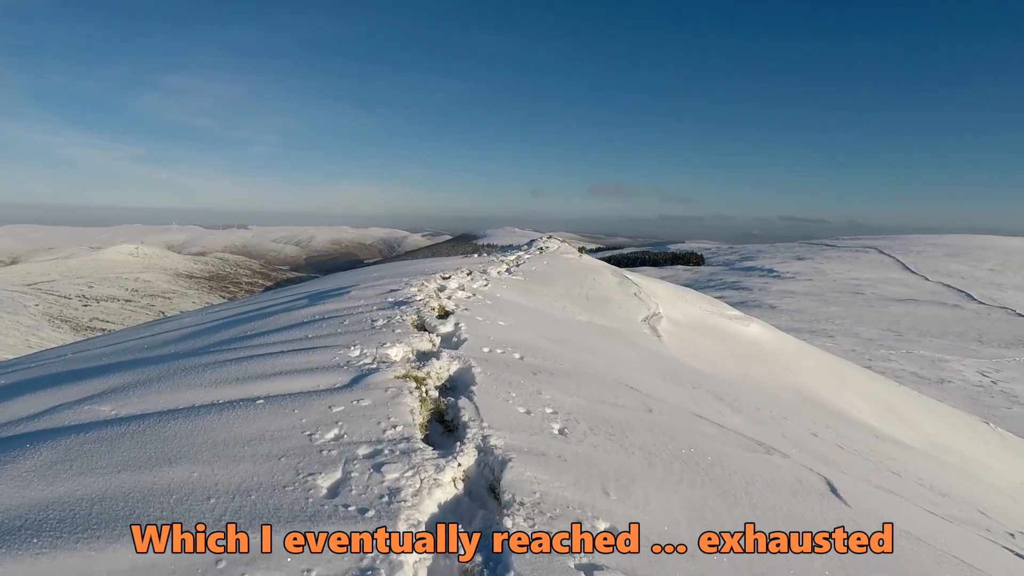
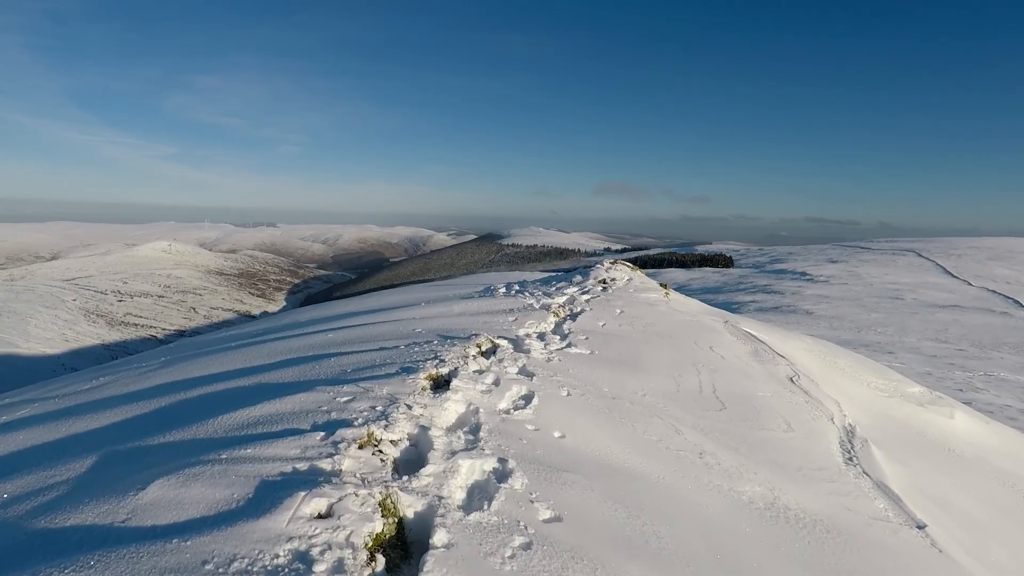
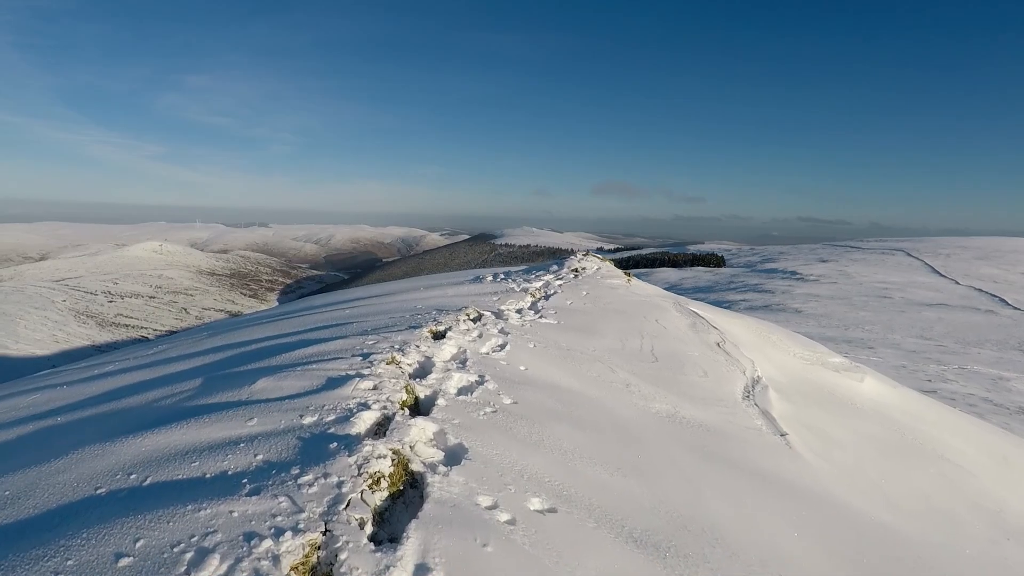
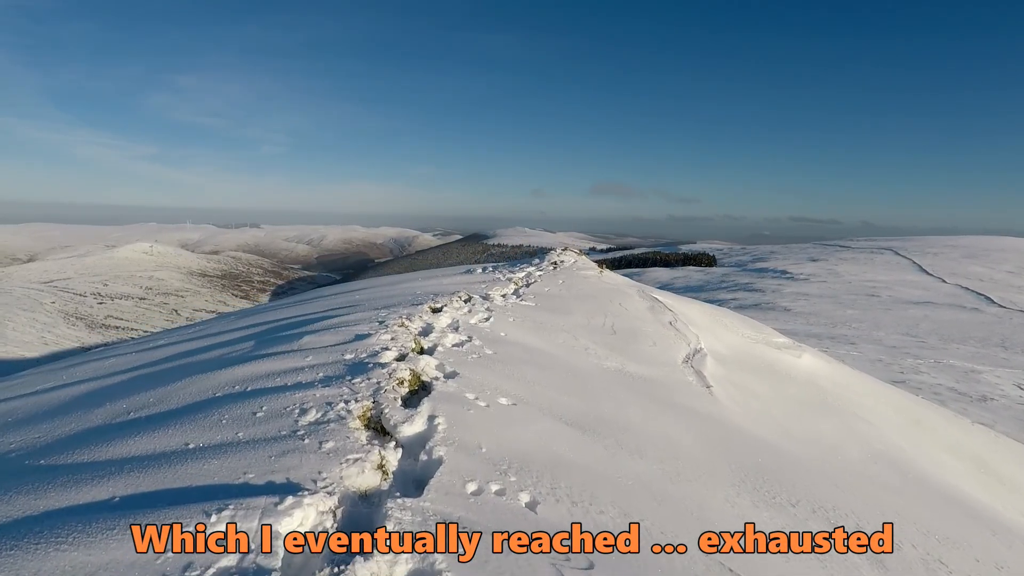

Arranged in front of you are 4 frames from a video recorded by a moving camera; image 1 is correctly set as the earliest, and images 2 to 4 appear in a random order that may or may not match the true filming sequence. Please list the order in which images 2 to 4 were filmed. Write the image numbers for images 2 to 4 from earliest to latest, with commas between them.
4, 3, 2
